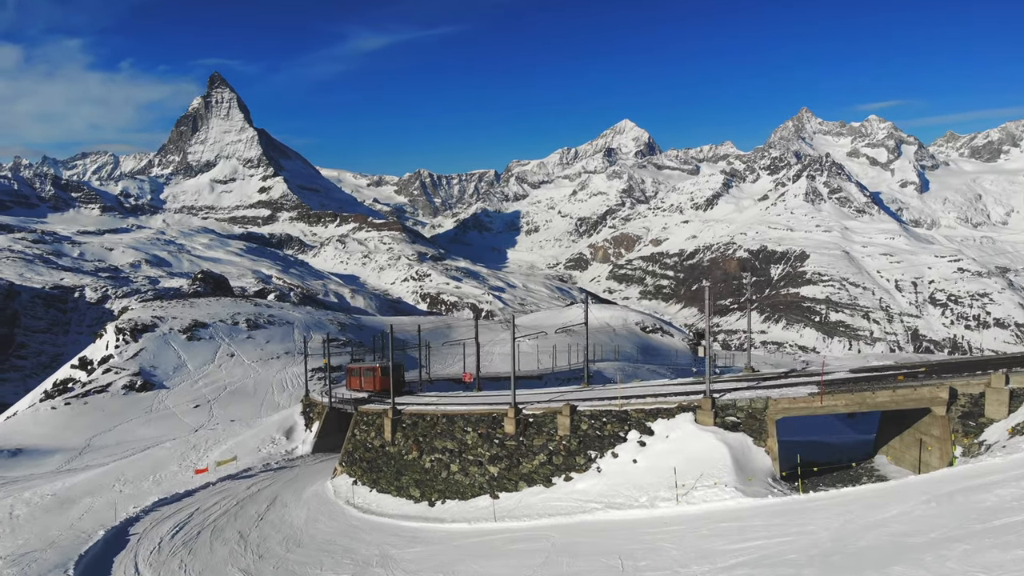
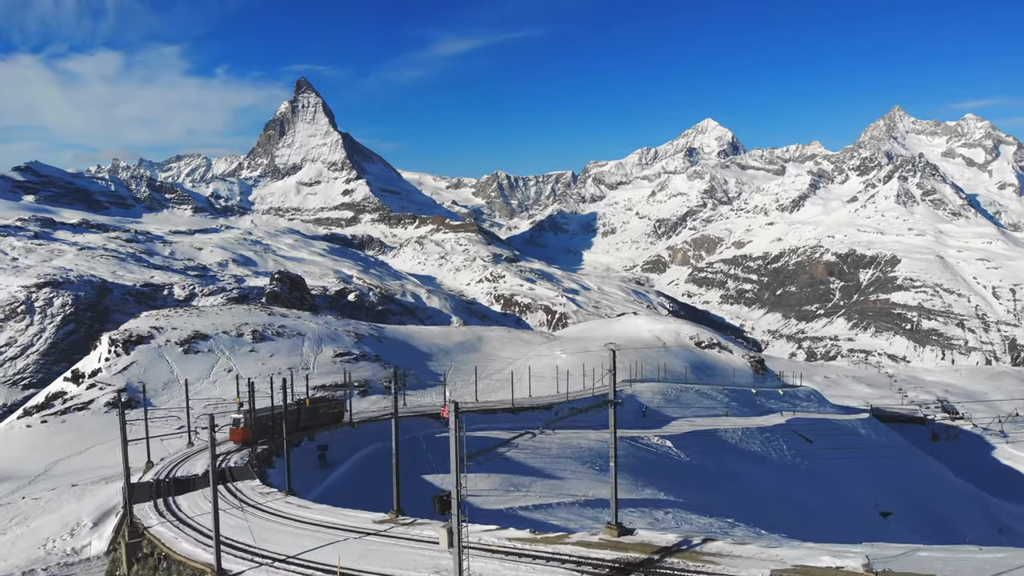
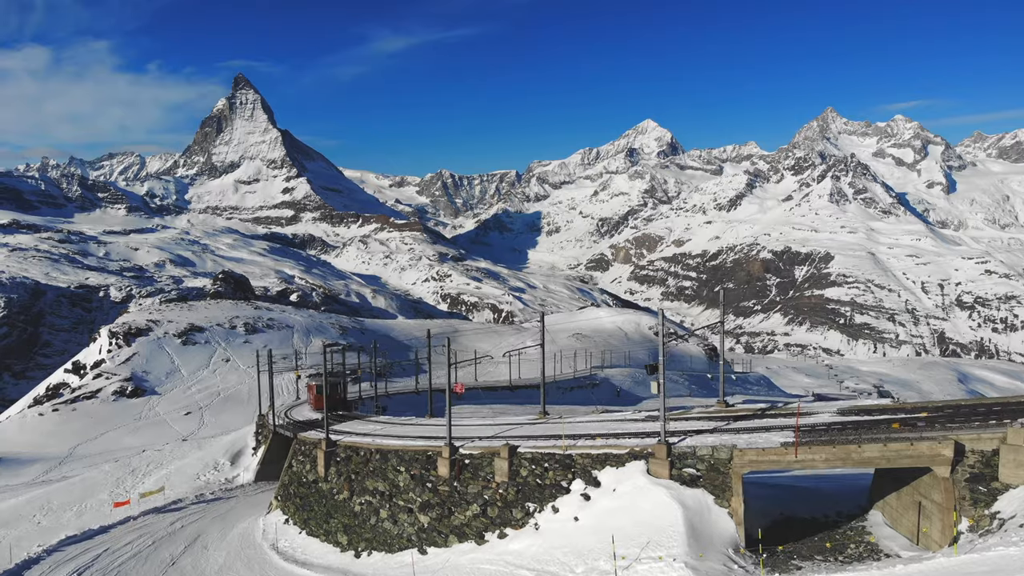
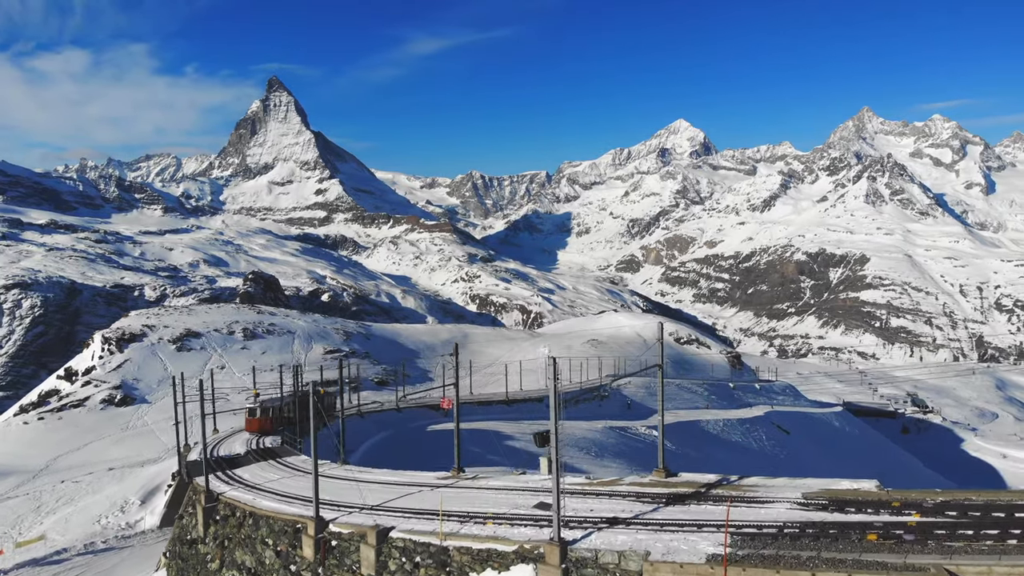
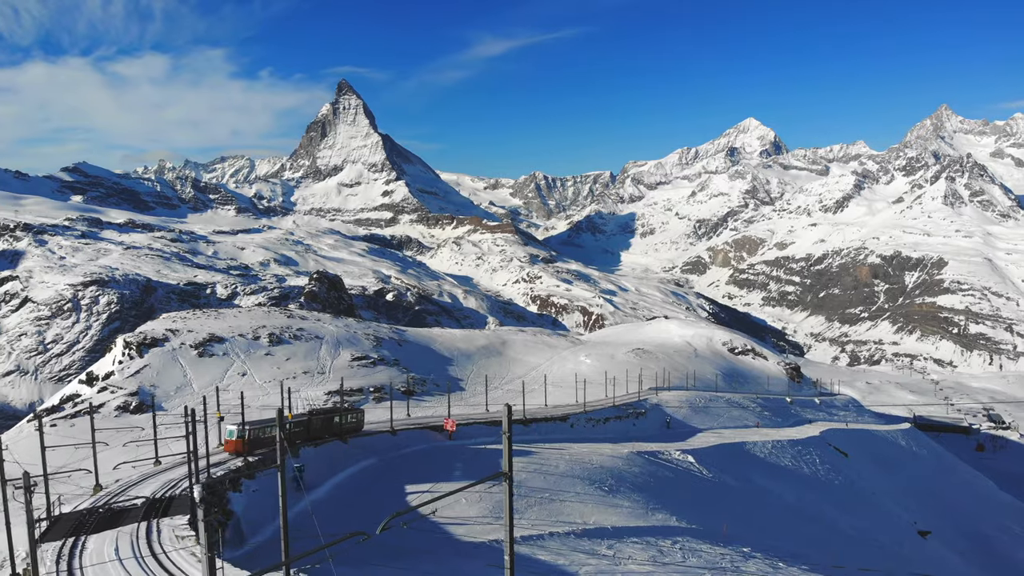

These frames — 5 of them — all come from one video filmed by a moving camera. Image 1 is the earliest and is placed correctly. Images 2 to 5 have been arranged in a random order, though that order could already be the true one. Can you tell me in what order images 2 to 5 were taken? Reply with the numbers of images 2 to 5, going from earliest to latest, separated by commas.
3, 4, 2, 5
